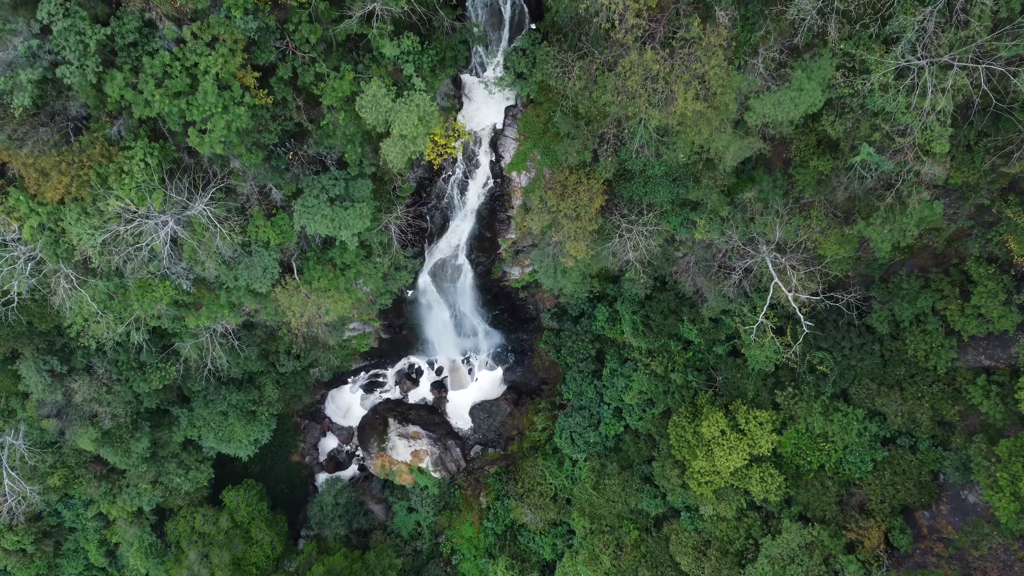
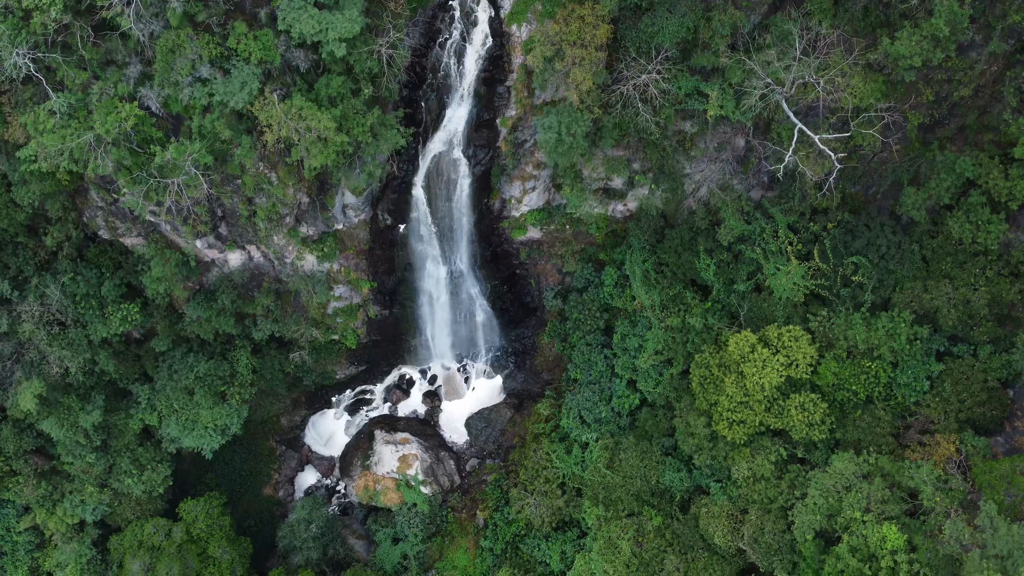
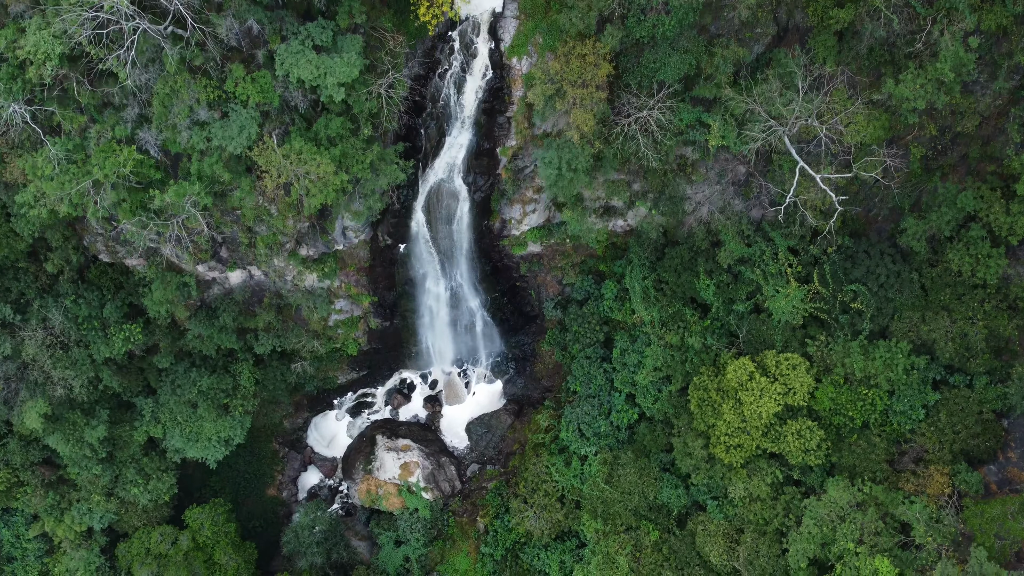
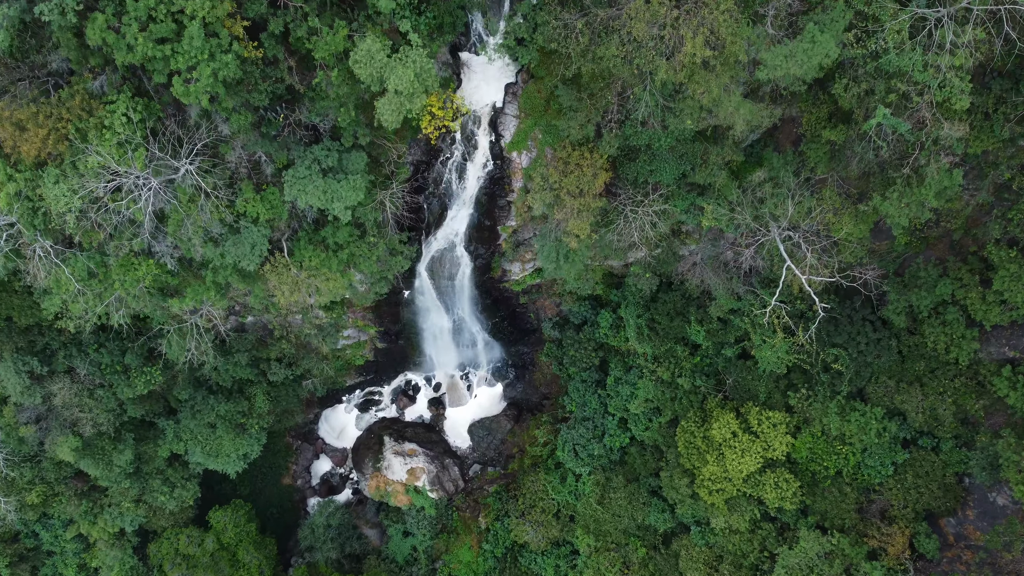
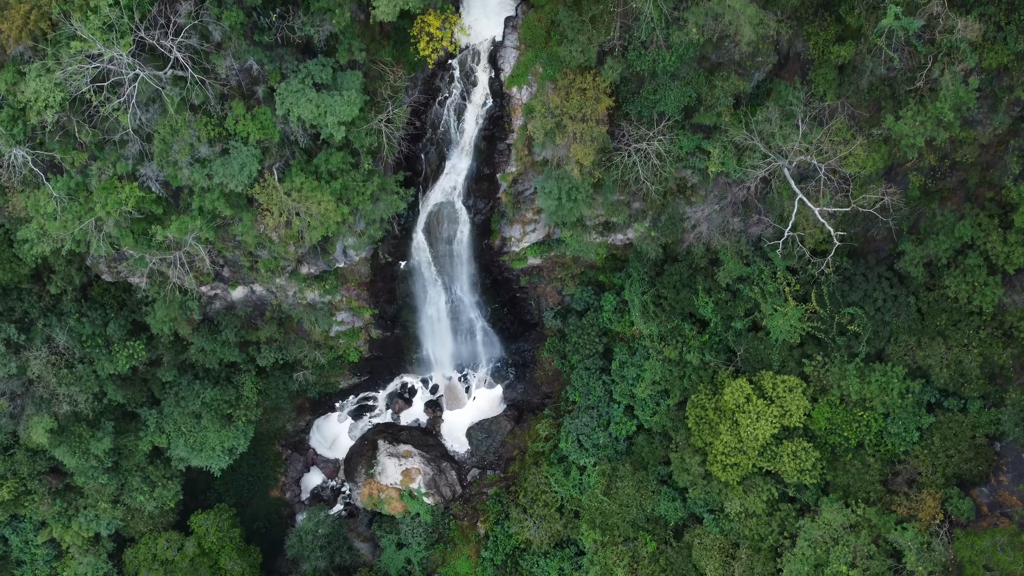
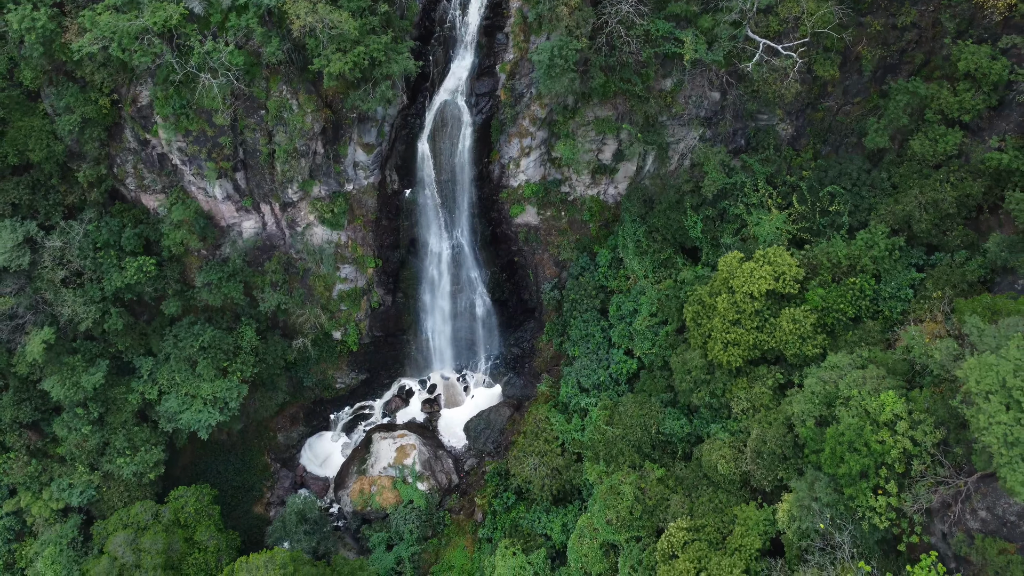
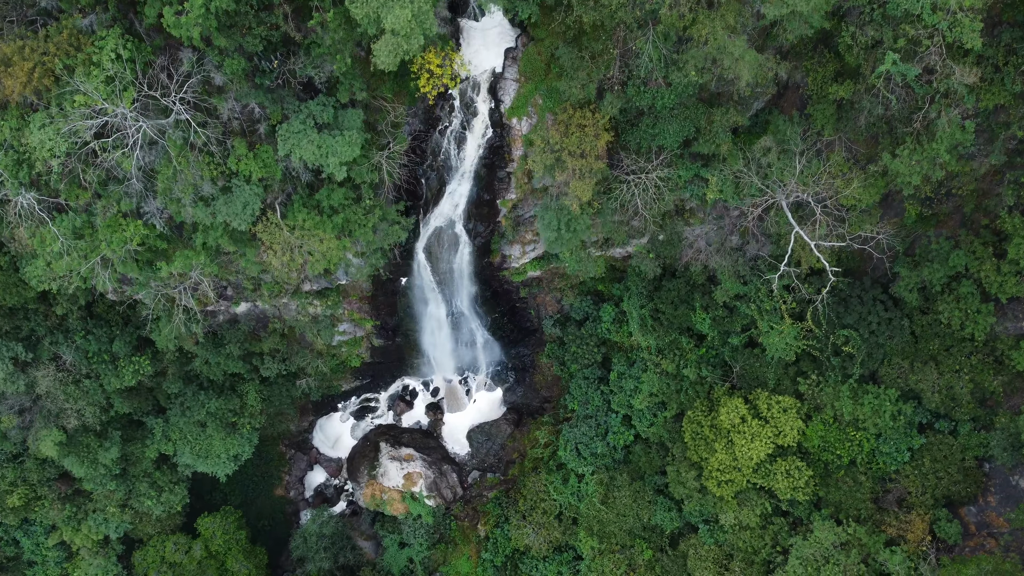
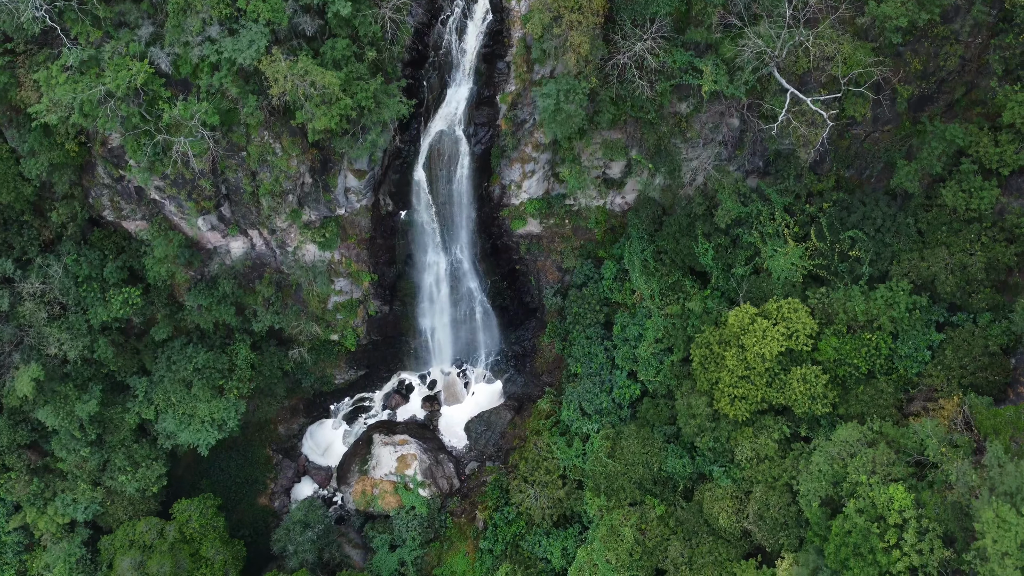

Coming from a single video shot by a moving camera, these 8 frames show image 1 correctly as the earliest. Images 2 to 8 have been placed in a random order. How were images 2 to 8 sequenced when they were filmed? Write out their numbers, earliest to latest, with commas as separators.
4, 7, 5, 3, 2, 8, 6
